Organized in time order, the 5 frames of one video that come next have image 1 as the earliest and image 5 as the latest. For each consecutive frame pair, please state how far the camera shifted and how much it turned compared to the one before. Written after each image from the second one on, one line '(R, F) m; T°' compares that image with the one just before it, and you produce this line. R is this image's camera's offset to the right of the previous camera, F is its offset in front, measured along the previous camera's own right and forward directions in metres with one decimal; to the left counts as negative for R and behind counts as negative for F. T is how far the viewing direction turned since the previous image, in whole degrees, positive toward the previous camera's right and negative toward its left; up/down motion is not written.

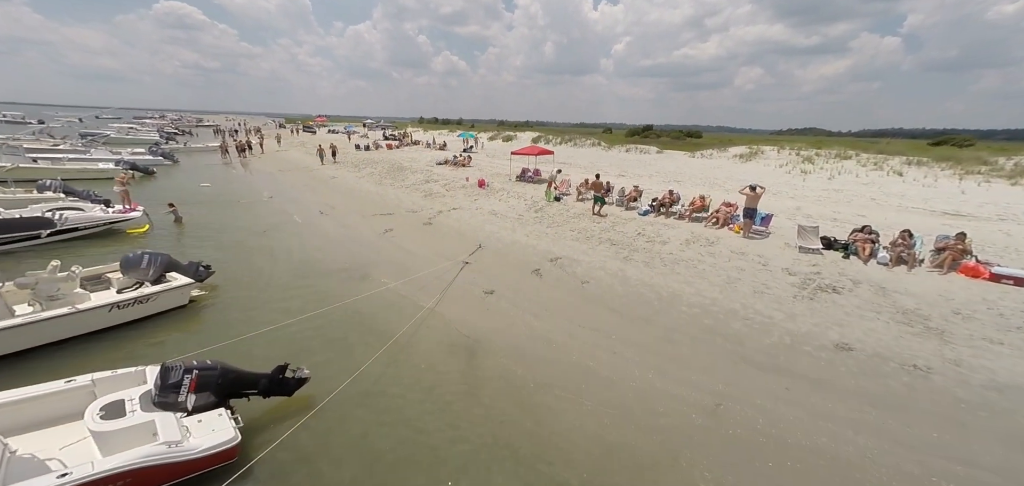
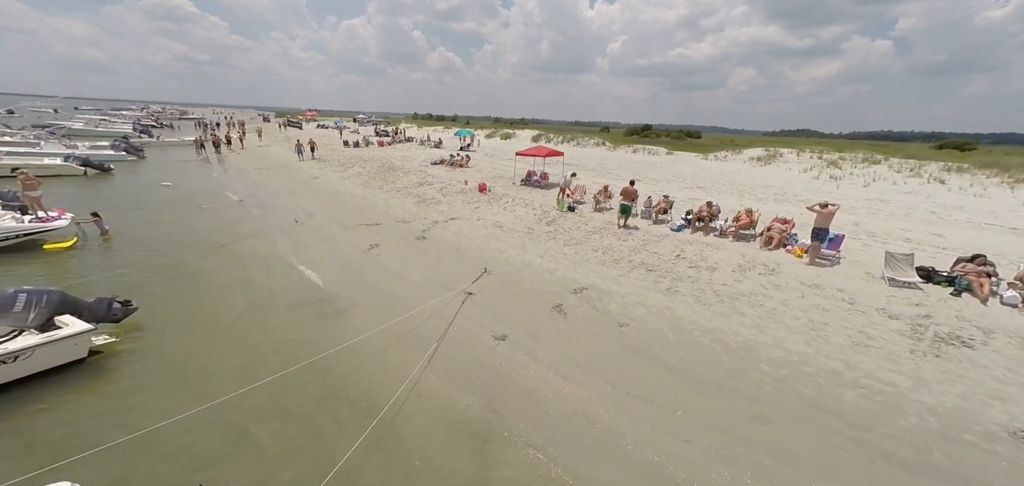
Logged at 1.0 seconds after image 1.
(-0.5, +2.1) m; +1°
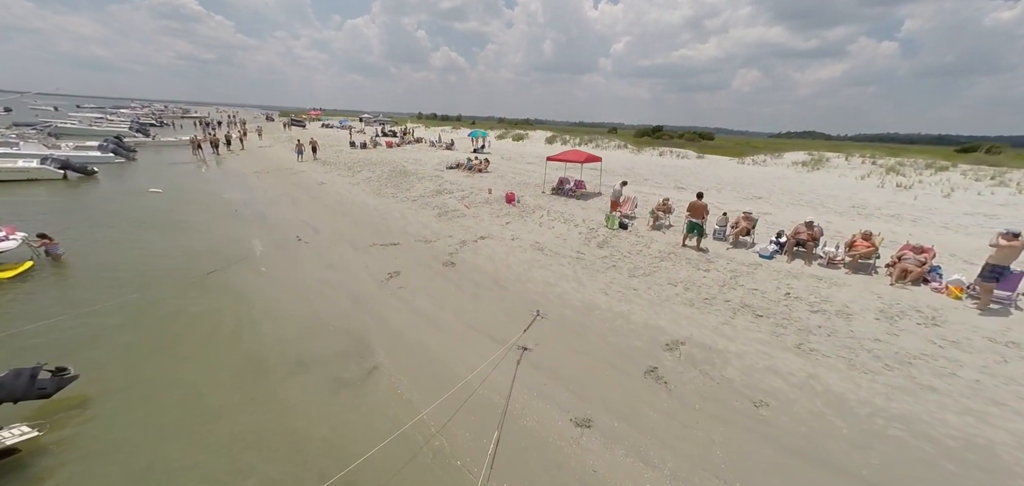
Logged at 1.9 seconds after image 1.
(-1.2, +2.2) m; 0°
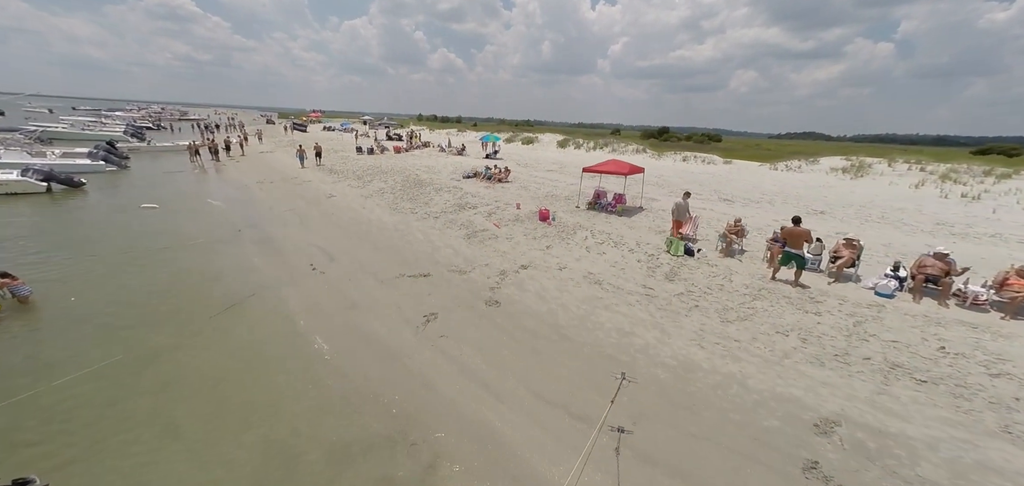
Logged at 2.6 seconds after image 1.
(-1.4, +1.6) m; 0°
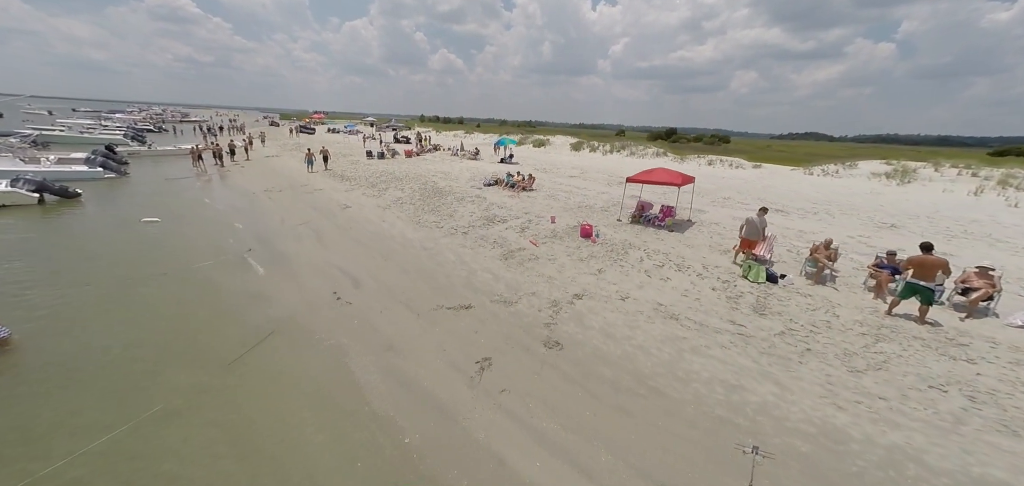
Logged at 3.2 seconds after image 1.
(-1.3, +1.4) m; 0°
